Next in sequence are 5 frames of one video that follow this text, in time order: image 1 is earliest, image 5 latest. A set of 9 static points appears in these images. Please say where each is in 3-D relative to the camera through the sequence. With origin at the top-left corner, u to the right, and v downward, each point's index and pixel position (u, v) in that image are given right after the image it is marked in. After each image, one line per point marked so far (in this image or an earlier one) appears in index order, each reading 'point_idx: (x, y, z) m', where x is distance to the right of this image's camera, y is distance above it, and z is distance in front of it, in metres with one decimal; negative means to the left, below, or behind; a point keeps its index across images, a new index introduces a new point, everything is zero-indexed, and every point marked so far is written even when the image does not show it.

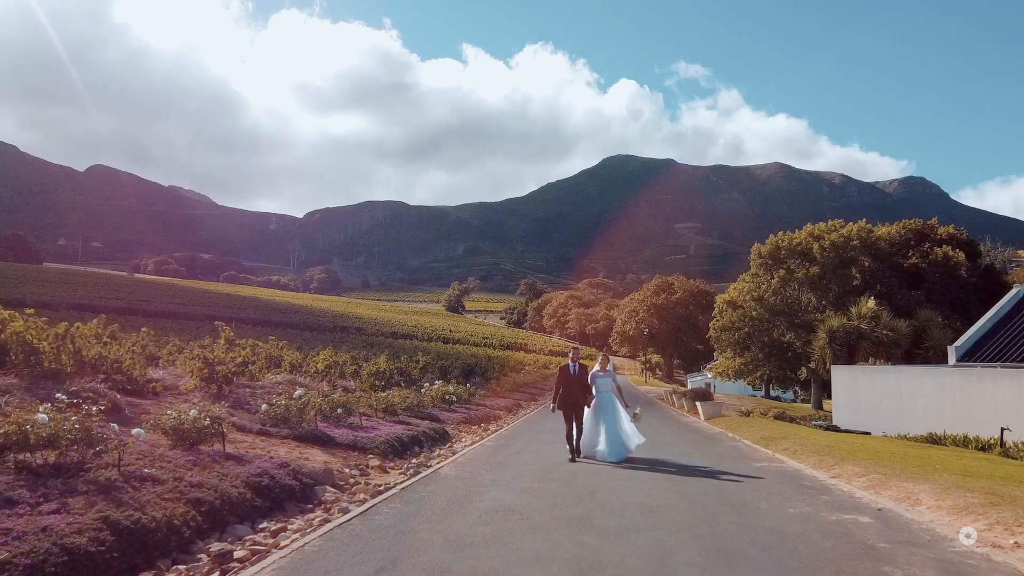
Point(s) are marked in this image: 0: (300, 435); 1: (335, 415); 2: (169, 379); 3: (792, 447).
0: (-2.7, -1.9, +8.5) m
1: (-2.7, -1.9, +10.1) m
2: (-5.5, -1.5, +10.7) m
3: (+4.3, -2.4, +10.1) m
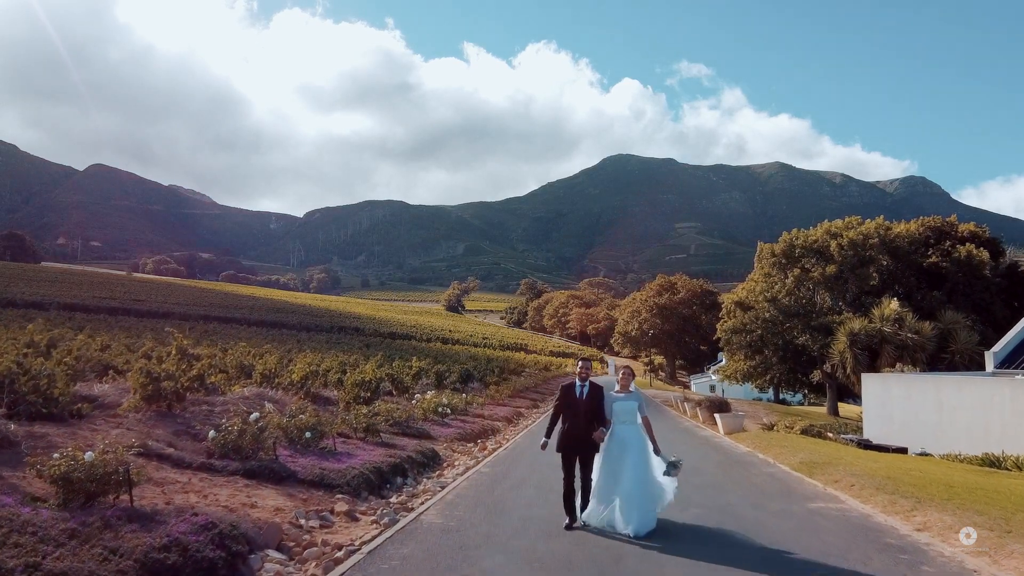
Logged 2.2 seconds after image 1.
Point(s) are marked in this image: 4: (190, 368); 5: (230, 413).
0: (-2.7, -1.9, +7.0) m
1: (-2.7, -2.0, +8.6) m
2: (-5.5, -1.5, +9.2) m
3: (+4.3, -2.5, +8.5) m
4: (-4.6, -1.2, +9.5) m
5: (-4.0, -1.8, +9.5) m
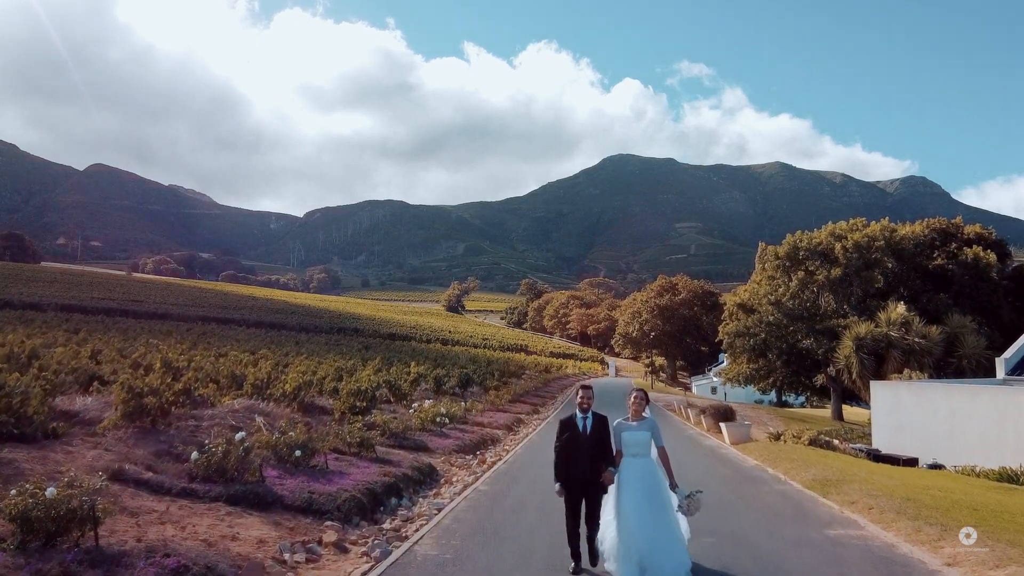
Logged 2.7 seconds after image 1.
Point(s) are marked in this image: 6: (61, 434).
0: (-2.7, -2.1, +6.6) m
1: (-2.7, -2.1, +8.1) m
2: (-5.5, -1.7, +8.7) m
3: (+4.3, -2.6, +8.1) m
4: (-4.6, -1.3, +9.1) m
5: (-4.0, -1.9, +9.1) m
6: (-5.0, -1.6, +7.3) m
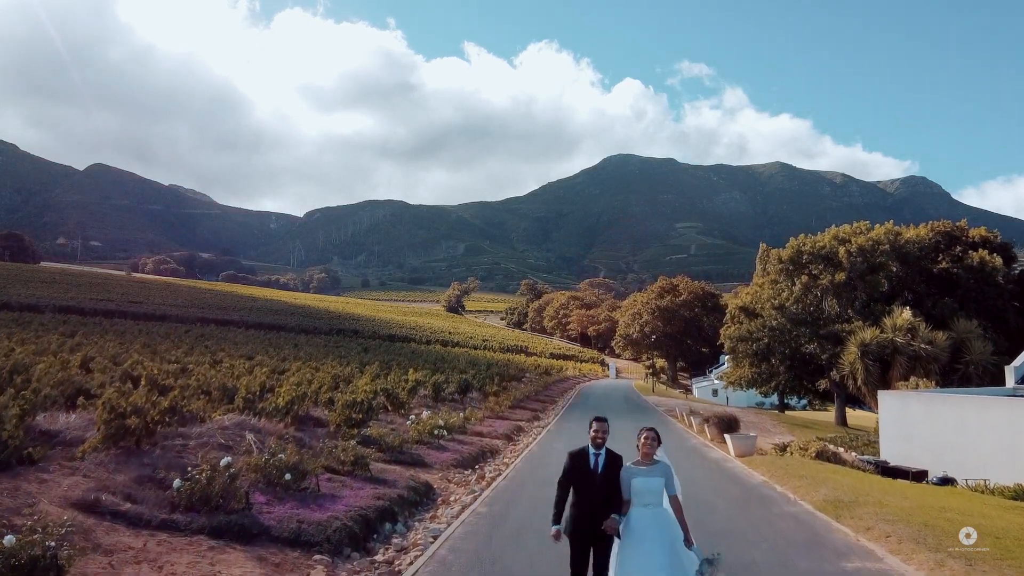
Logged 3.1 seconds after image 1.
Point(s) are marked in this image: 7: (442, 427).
0: (-2.7, -2.2, +6.2) m
1: (-2.7, -2.3, +7.8) m
2: (-5.5, -1.8, +8.4) m
3: (+4.3, -2.8, +7.8) m
4: (-4.6, -1.5, +8.7) m
5: (-4.0, -2.1, +8.8) m
6: (-5.0, -1.8, +6.9) m
7: (-1.6, -3.1, +14.9) m
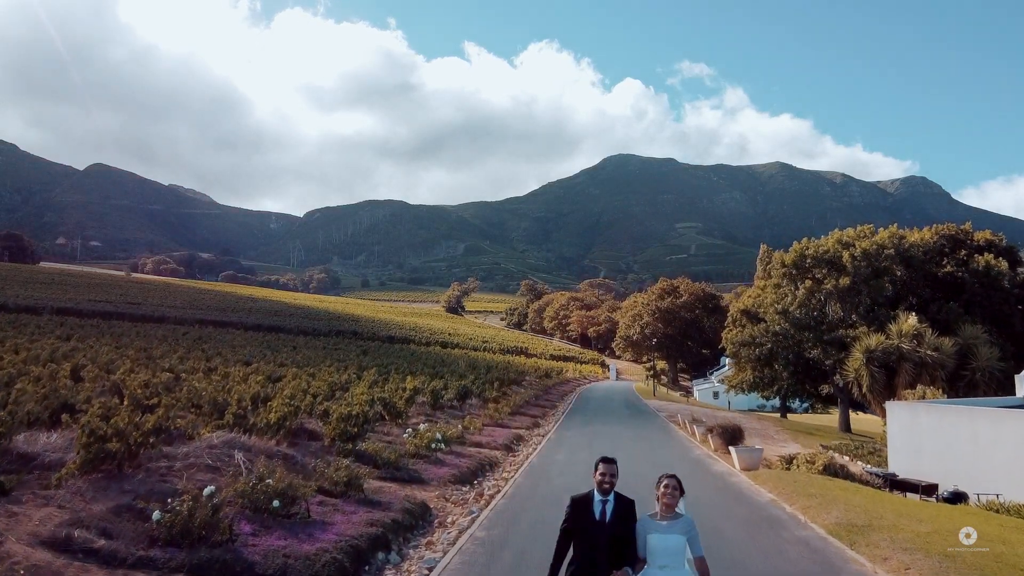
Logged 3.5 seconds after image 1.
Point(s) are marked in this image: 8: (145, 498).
0: (-2.8, -2.4, +5.8) m
1: (-2.7, -2.5, +7.4) m
2: (-5.6, -2.0, +8.0) m
3: (+4.3, -3.0, +7.4) m
4: (-4.6, -1.7, +8.3) m
5: (-4.1, -2.3, +8.4) m
6: (-5.0, -2.0, +6.6) m
7: (-1.6, -3.3, +14.5) m
8: (-3.9, -2.2, +7.1) m
